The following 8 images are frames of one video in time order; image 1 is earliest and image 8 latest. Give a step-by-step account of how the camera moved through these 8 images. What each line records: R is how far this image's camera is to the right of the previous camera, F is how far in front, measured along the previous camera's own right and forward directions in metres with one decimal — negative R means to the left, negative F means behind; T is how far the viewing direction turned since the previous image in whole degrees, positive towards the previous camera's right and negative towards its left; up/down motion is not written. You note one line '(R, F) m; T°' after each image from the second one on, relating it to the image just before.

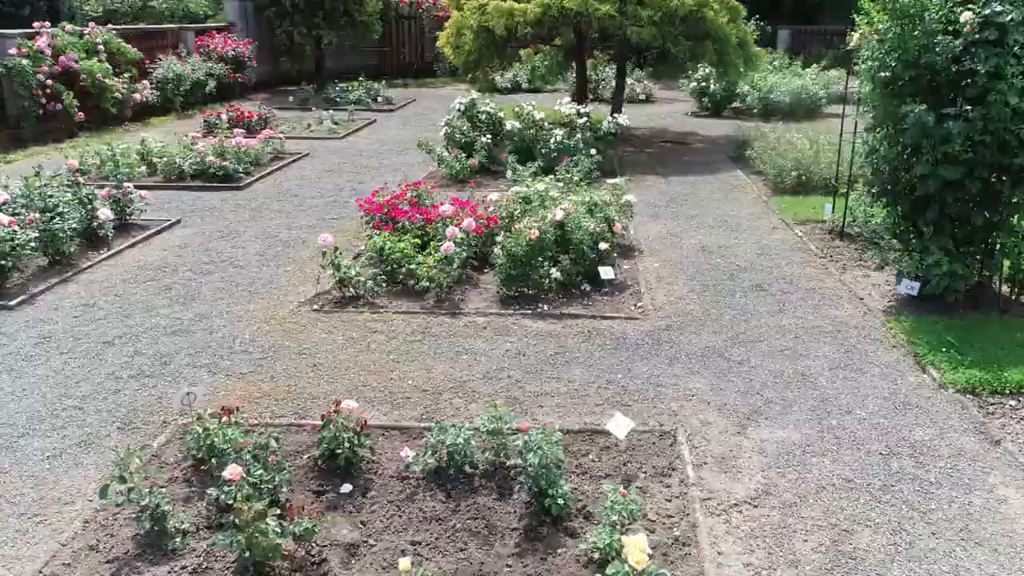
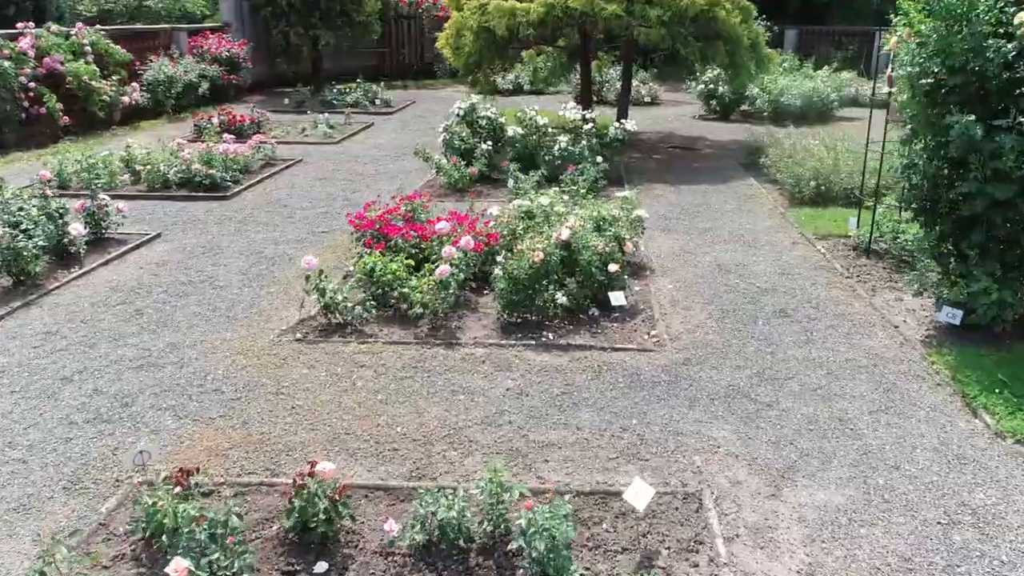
(0.0, +0.5) m; 0°
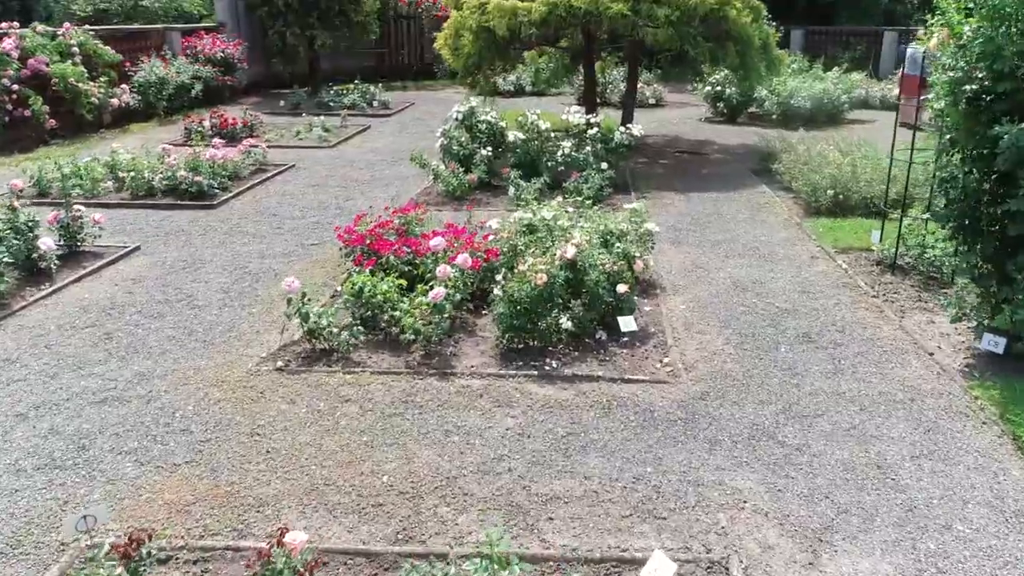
(0.0, +0.4) m; 0°
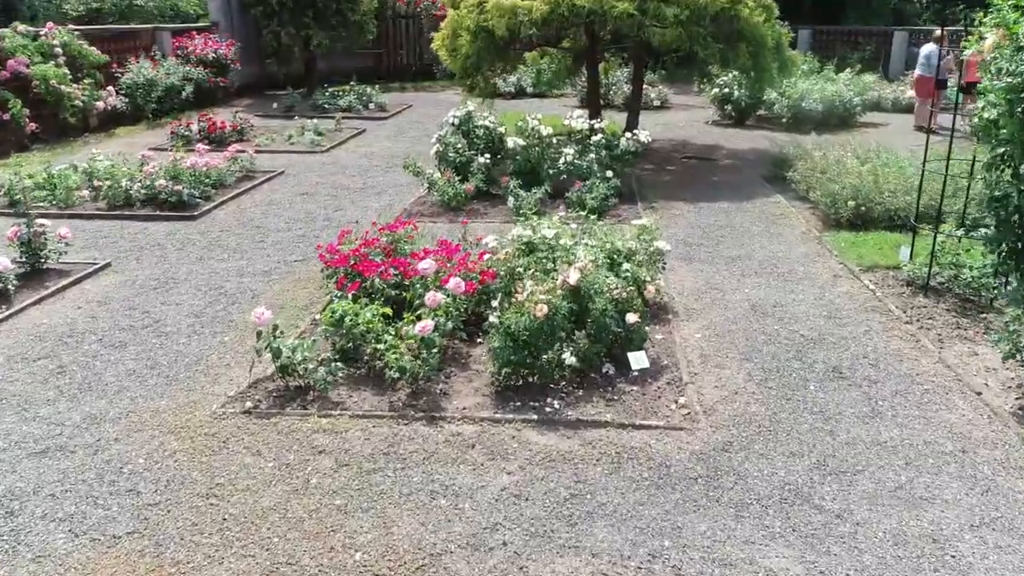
(0.0, +0.5) m; 0°
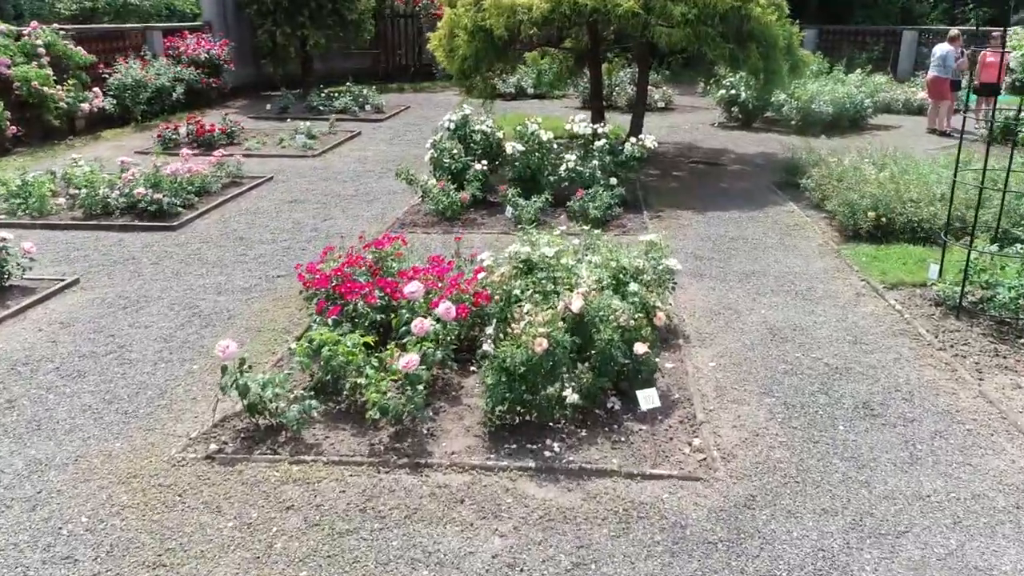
(0.0, +0.4) m; 0°
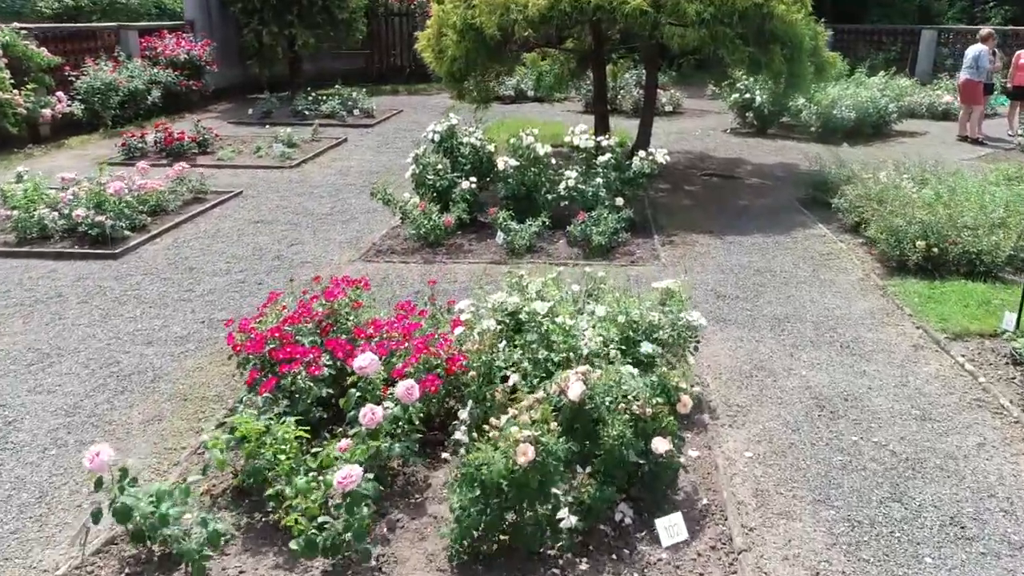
(+0.1, +1.0) m; 0°
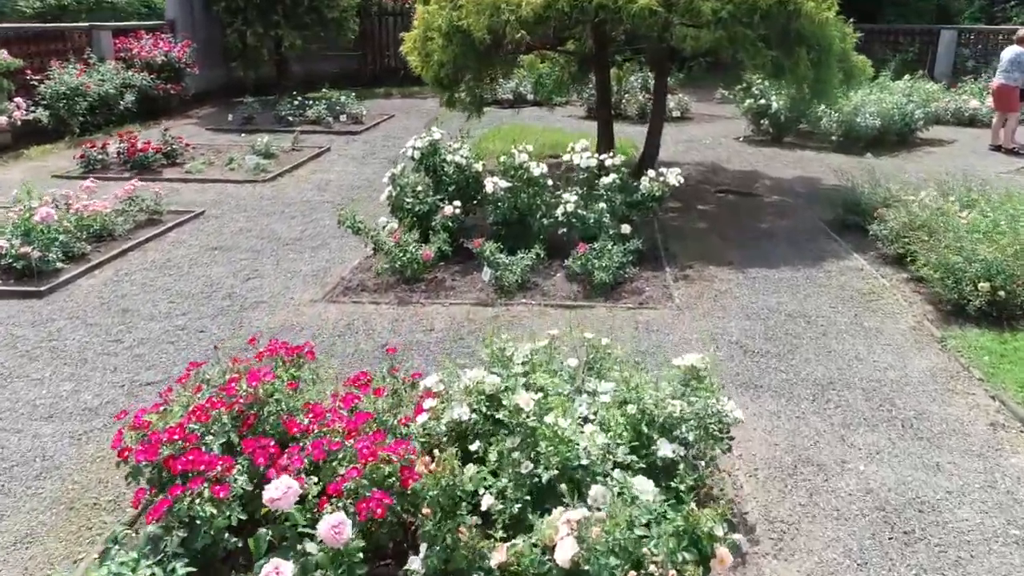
(+0.1, +0.9) m; 0°
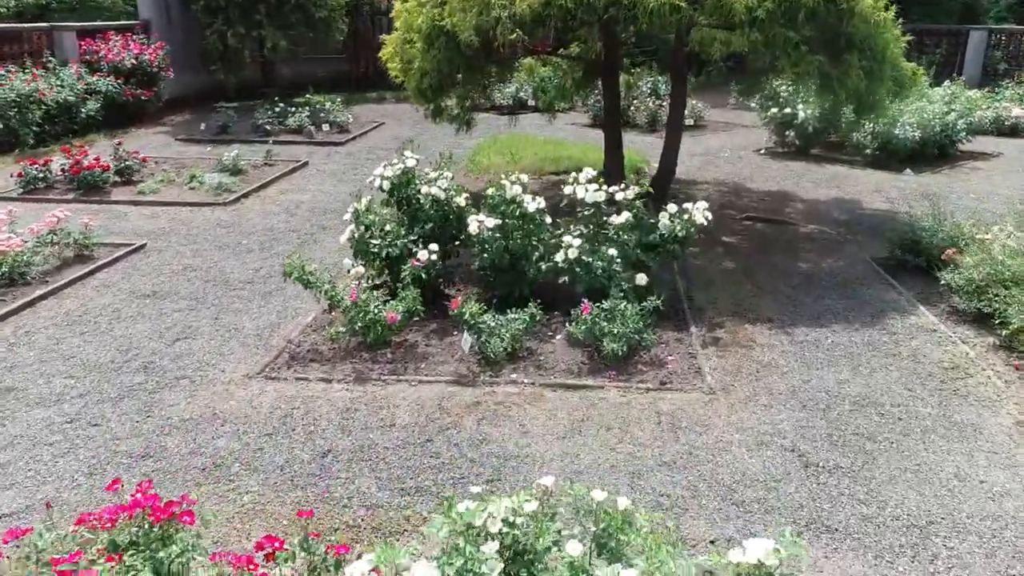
(+0.1, +1.2) m; 0°
